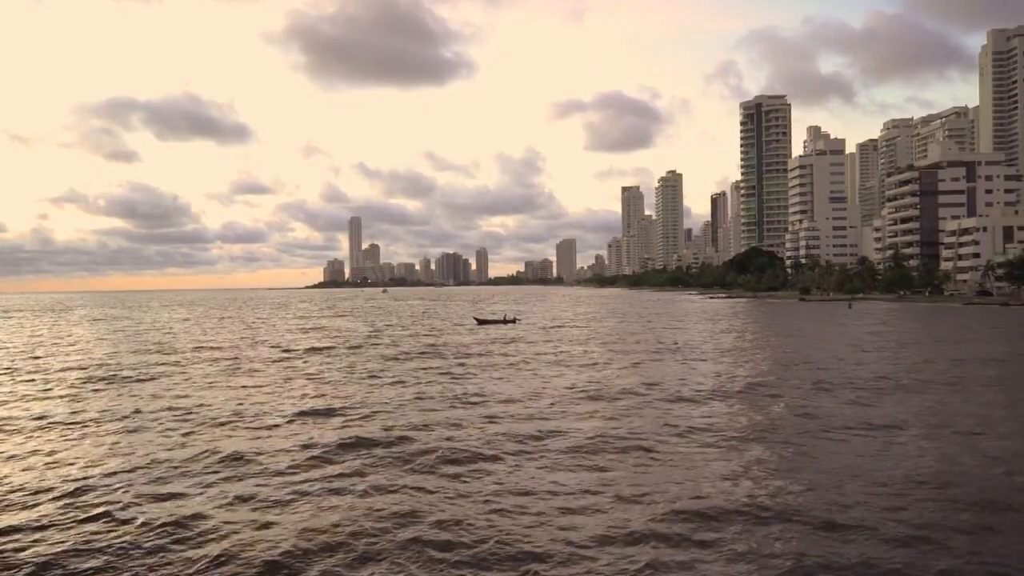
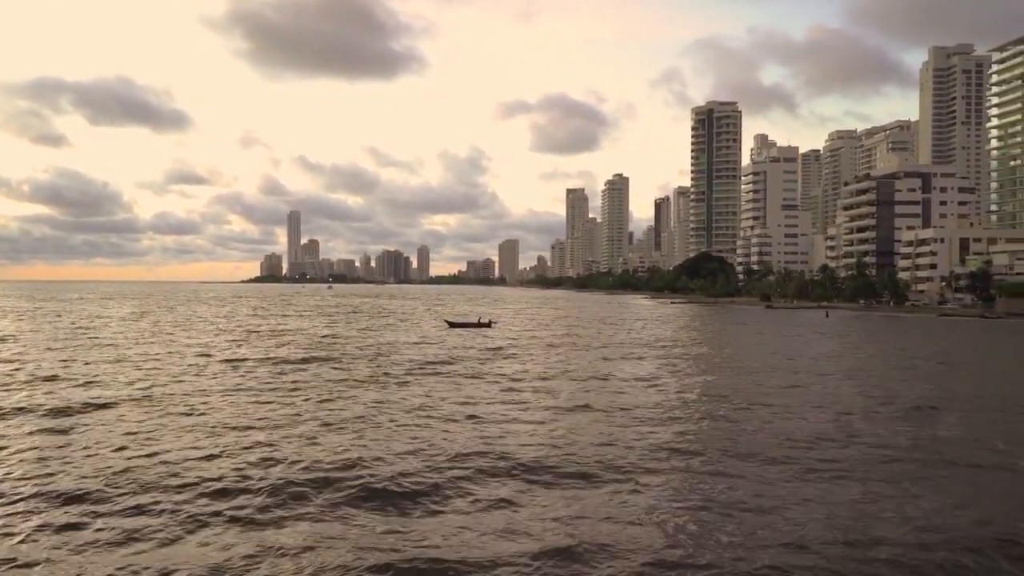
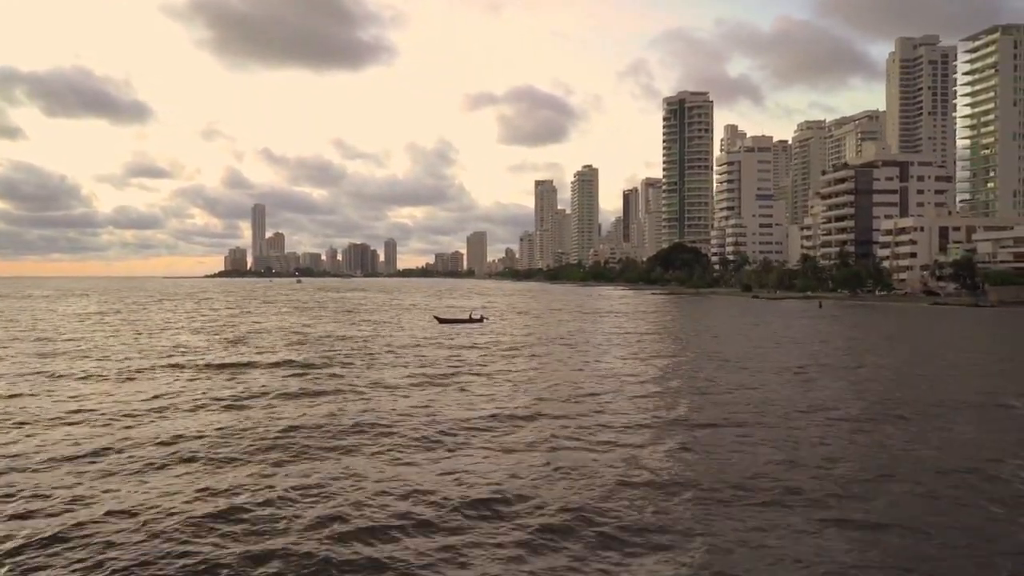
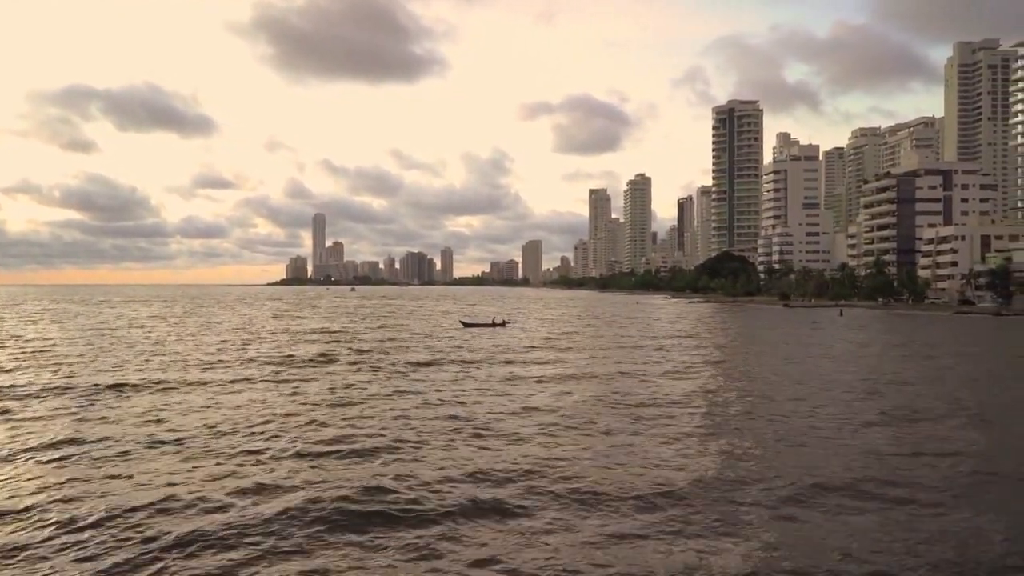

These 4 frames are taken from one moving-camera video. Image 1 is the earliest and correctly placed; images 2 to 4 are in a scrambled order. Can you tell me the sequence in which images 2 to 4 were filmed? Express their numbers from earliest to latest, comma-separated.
4, 2, 3
